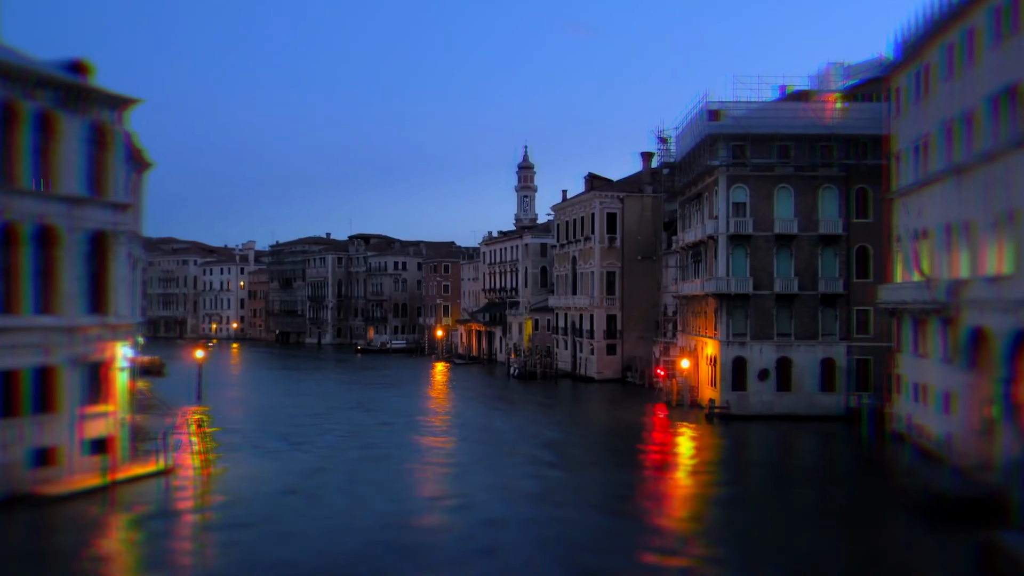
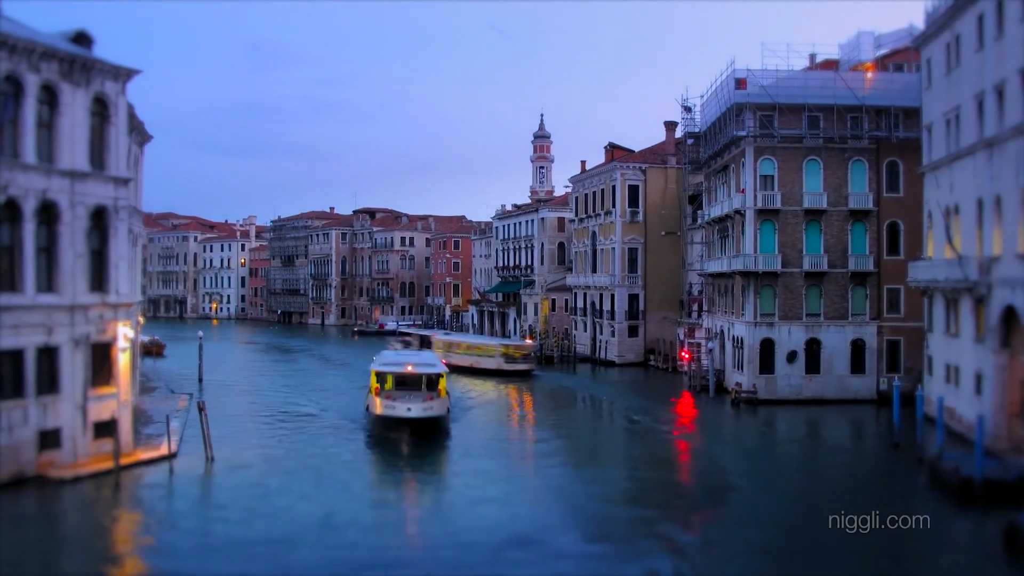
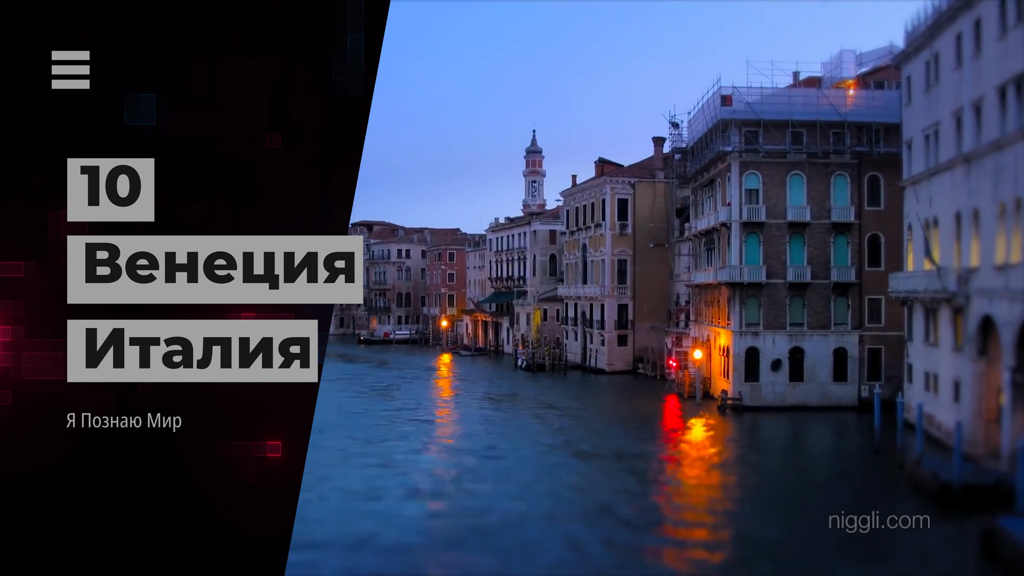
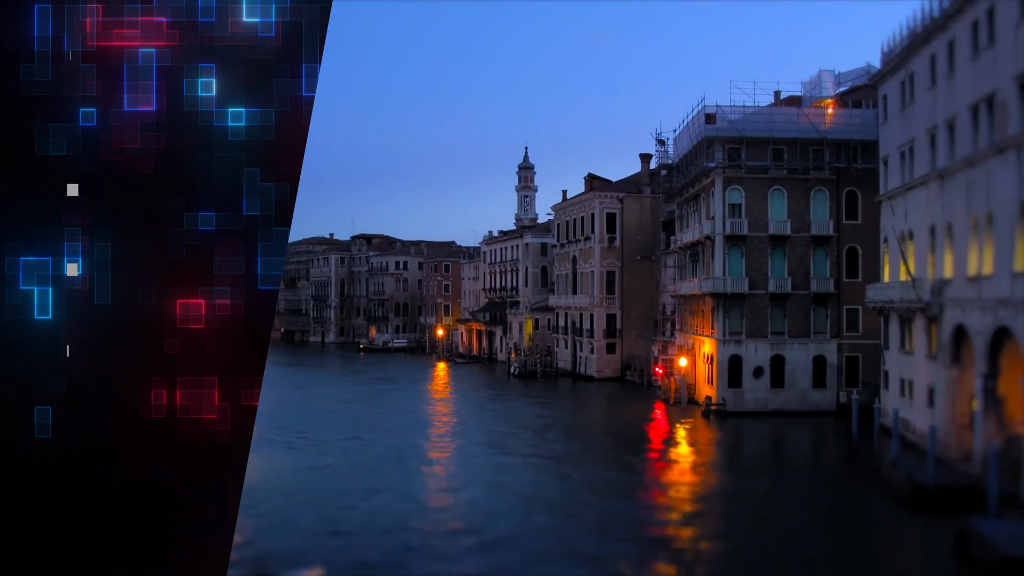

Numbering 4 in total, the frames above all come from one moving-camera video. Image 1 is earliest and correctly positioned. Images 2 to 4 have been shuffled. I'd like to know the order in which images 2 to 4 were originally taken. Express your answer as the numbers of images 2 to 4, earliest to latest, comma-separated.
4, 3, 2
